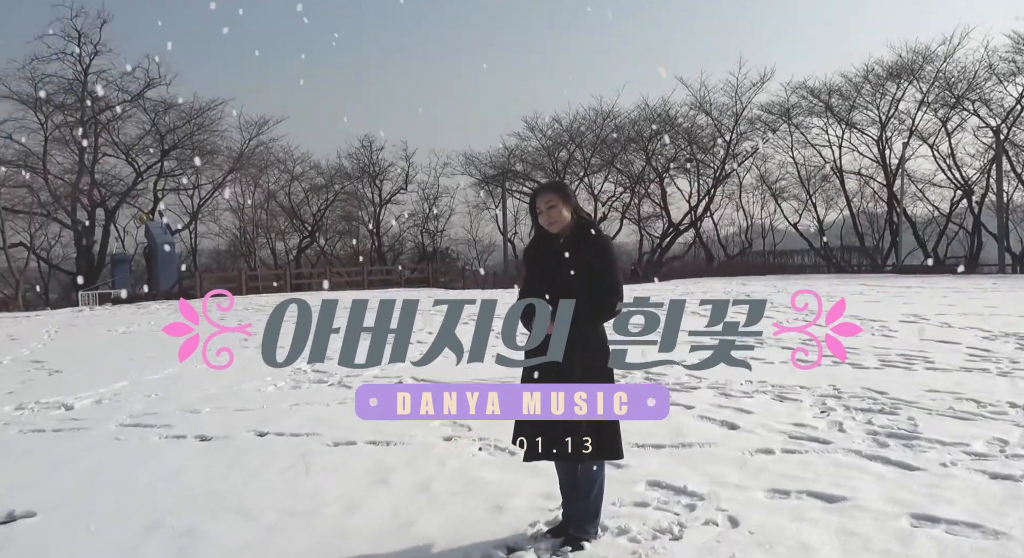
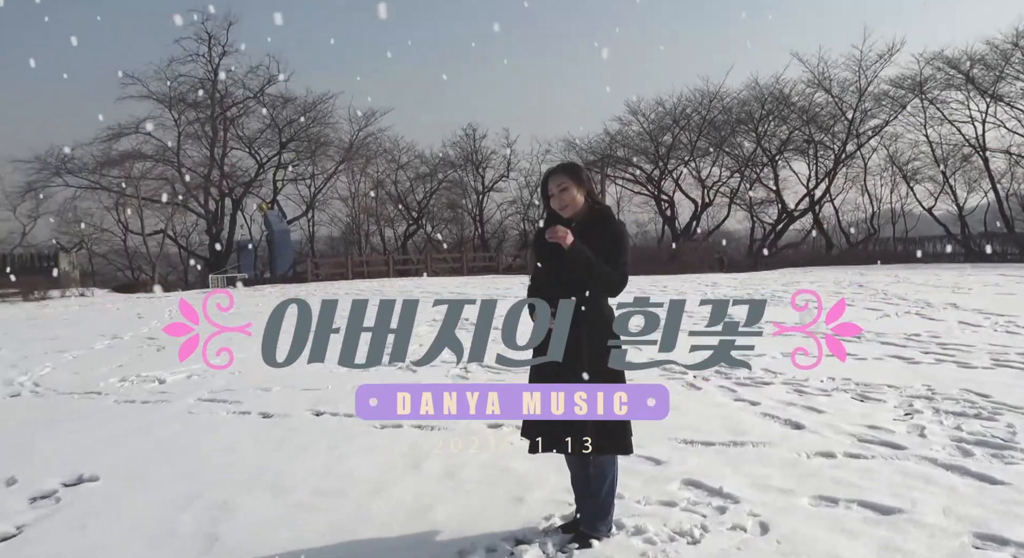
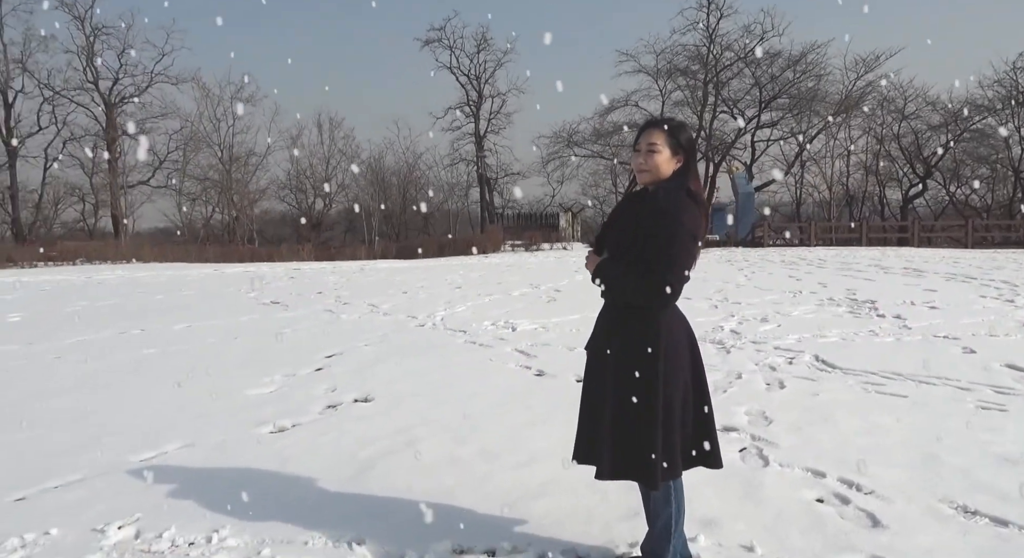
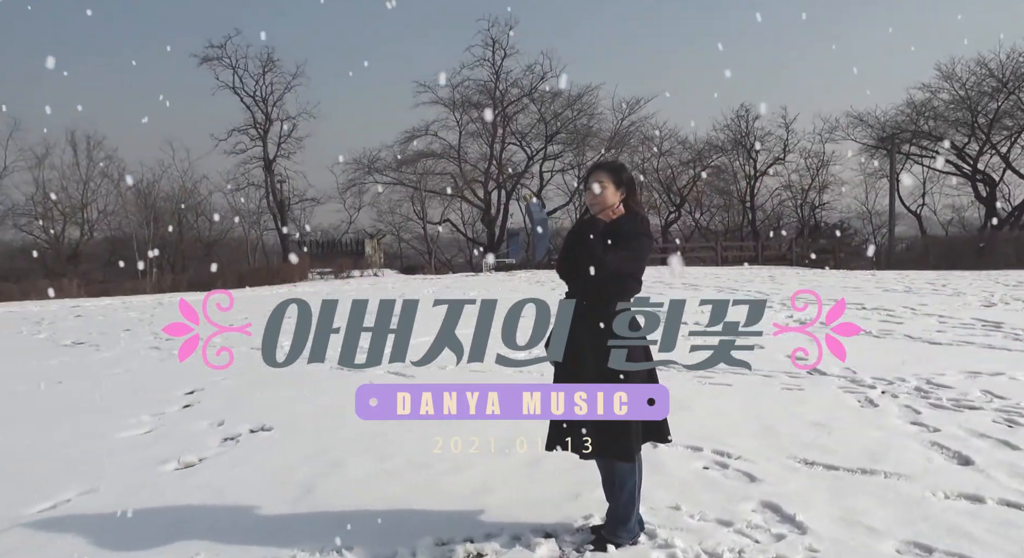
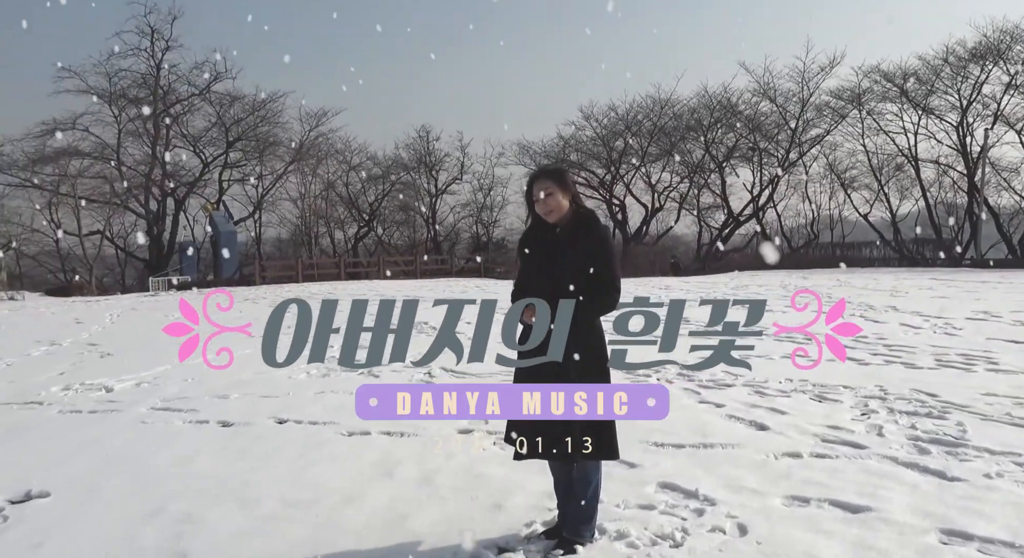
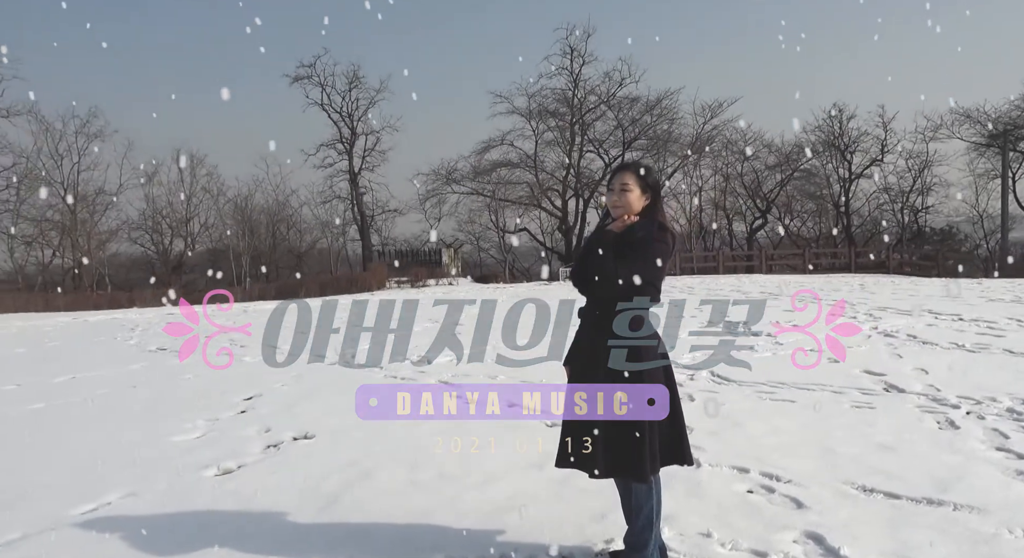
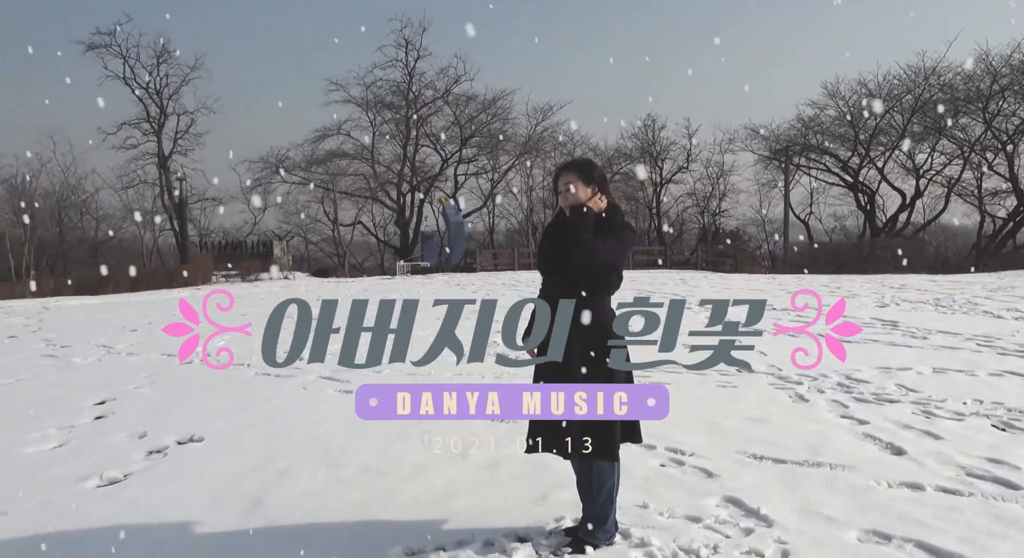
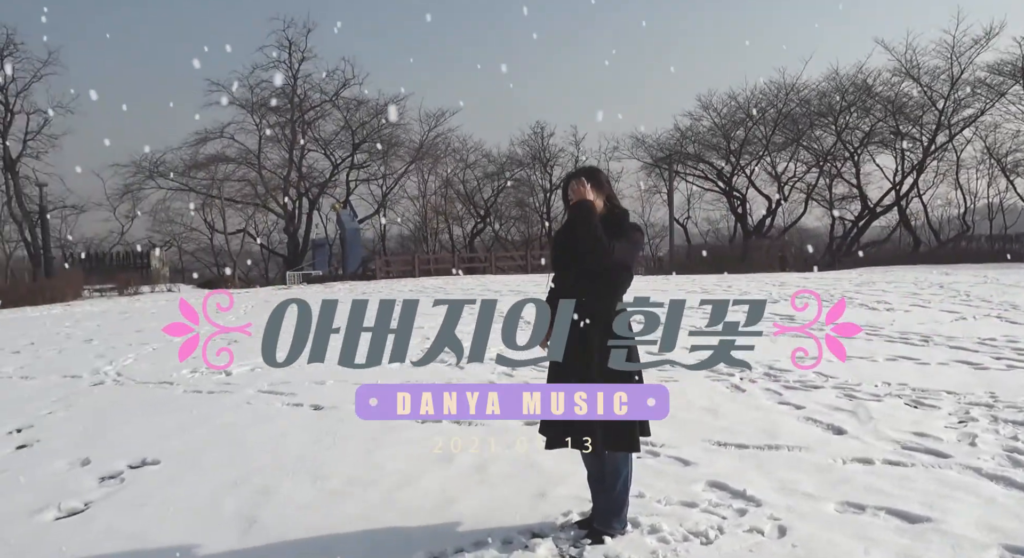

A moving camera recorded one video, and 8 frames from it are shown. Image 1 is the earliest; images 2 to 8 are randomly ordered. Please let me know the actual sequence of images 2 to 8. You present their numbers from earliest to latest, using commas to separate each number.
5, 2, 8, 7, 4, 6, 3
